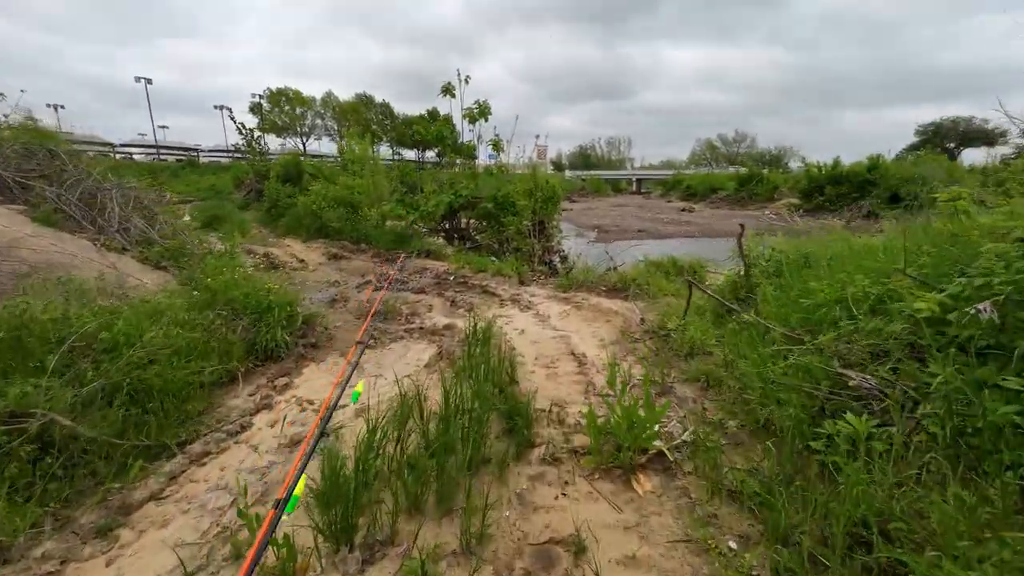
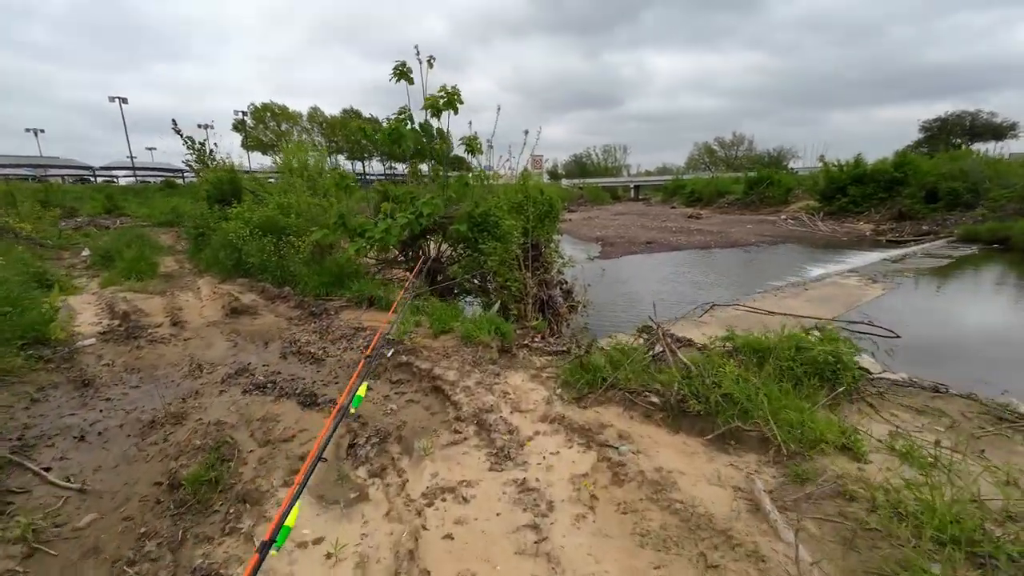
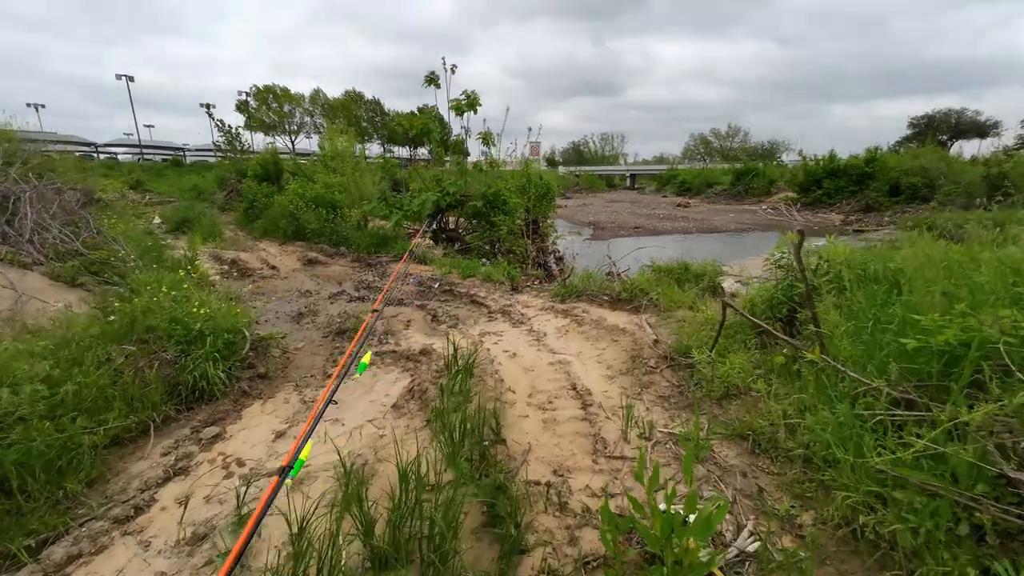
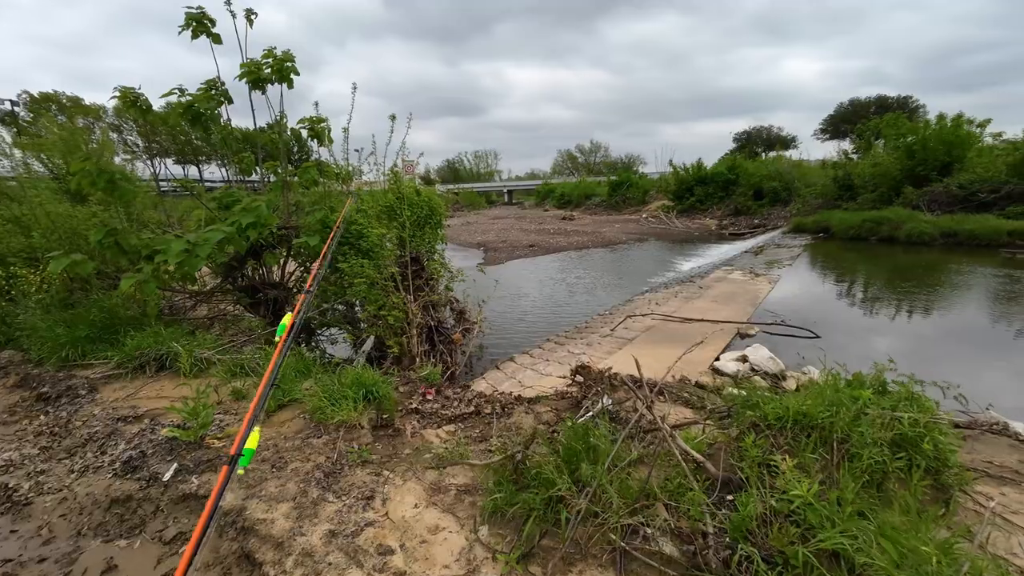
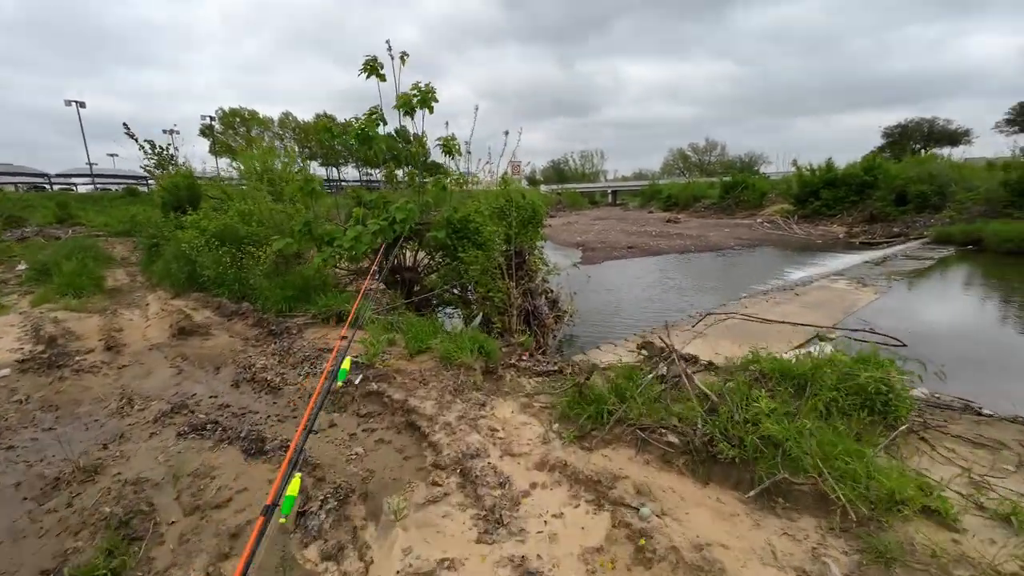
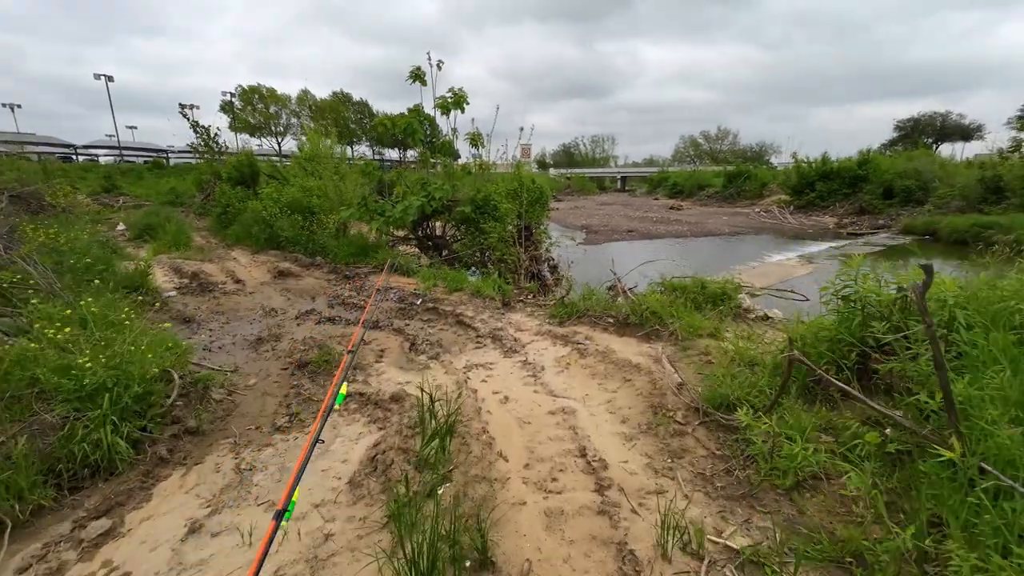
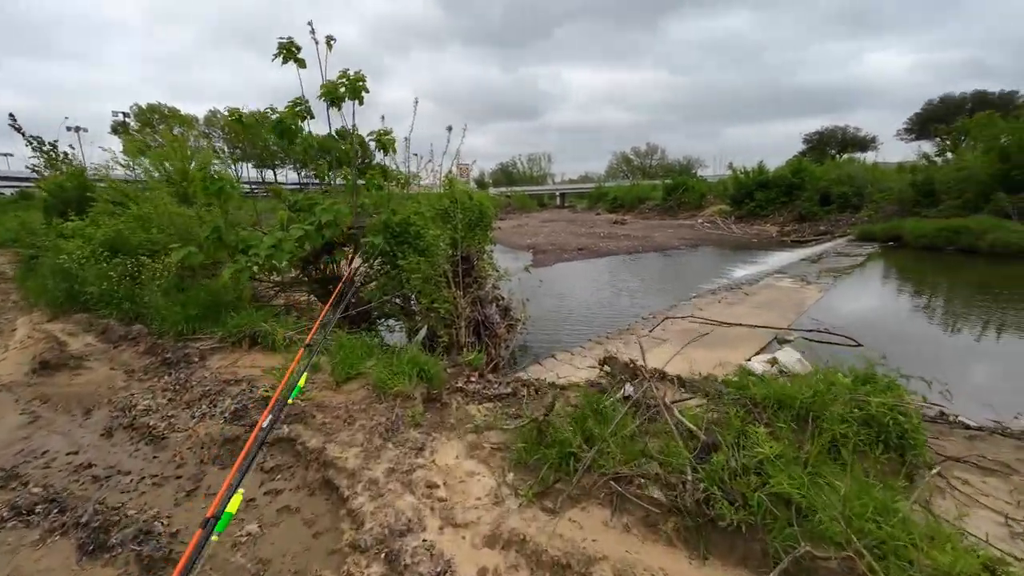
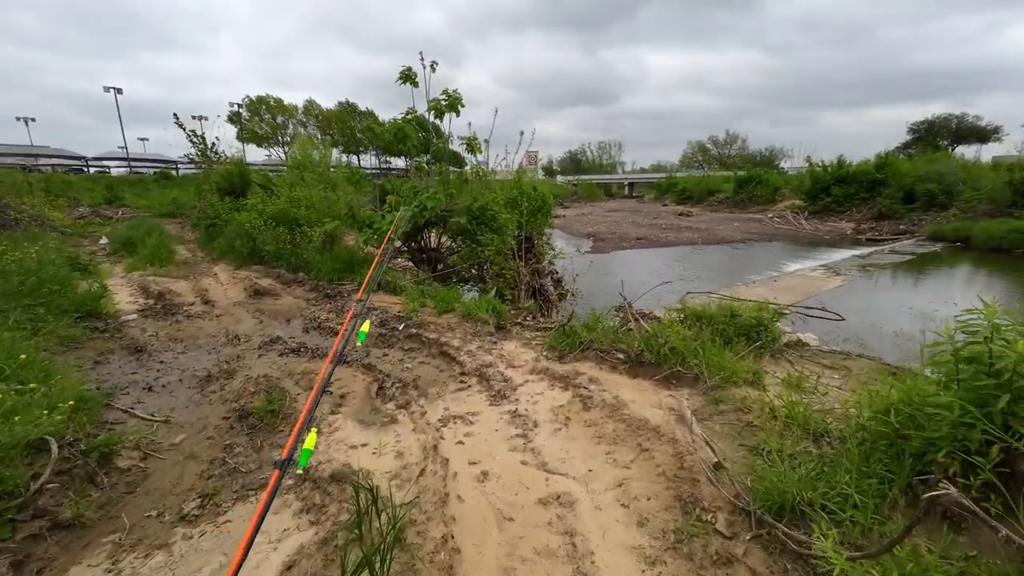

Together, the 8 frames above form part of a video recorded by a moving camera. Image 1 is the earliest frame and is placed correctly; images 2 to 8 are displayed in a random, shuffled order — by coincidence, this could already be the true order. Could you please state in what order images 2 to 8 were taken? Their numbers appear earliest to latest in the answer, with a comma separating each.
3, 6, 8, 2, 5, 7, 4
